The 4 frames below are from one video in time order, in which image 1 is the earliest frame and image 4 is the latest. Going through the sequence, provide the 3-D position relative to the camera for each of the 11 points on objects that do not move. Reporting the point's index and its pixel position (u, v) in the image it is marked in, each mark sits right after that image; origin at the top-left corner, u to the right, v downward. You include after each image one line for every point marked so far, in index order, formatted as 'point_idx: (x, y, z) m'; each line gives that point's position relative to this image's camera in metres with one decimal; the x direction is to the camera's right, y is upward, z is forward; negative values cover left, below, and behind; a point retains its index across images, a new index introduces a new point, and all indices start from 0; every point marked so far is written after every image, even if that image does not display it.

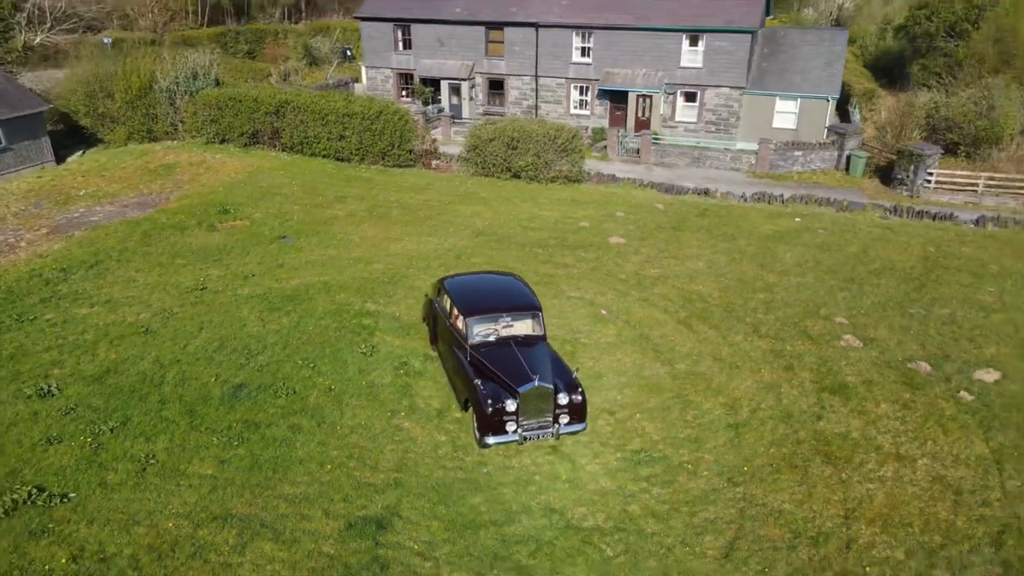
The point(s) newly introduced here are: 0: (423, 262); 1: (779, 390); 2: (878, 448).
0: (-2.1, +0.6, +17.4) m
1: (+4.4, -1.7, +12.4) m
2: (+5.3, -2.3, +10.9) m
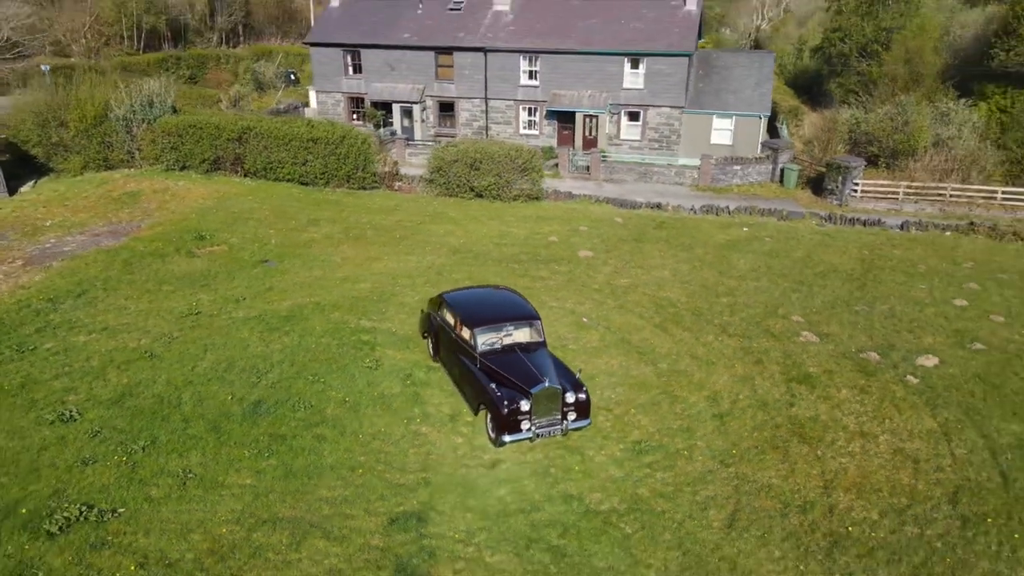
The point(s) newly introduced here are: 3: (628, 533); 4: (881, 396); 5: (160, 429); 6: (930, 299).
0: (-2.5, +0.2, +18.3) m
1: (+4.5, -1.7, +13.8) m
2: (+5.5, -2.3, +12.4) m
3: (+1.6, -3.3, +10.0) m
4: (+6.6, -1.9, +13.4) m
5: (-5.6, -2.2, +12.0) m
6: (+9.8, -0.2, +17.6) m
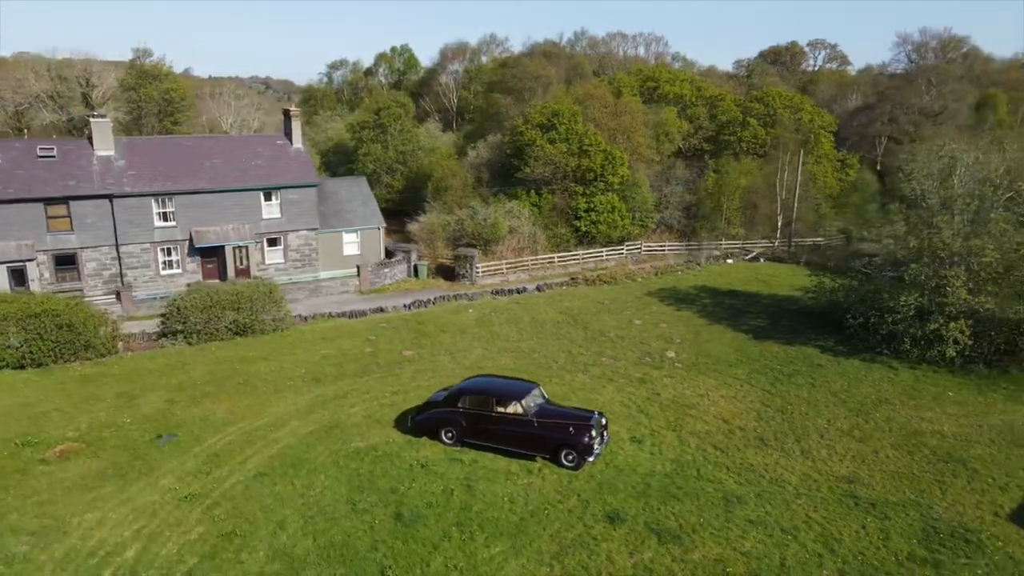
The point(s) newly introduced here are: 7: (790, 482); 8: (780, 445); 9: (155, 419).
0: (-5.1, -3.2, +20.1) m
1: (+3.2, -3.0, +21.7) m
2: (+5.1, -3.0, +21.4) m
3: (+4.1, -4.2, +16.9) m
4: (+5.1, -2.7, +22.8) m
5: (-2.5, -4.8, +13.4) m
6: (+4.1, -1.4, +28.1) m
7: (+6.1, -4.2, +16.5) m
8: (+6.5, -3.8, +18.3) m
9: (-9.2, -3.4, +19.3) m
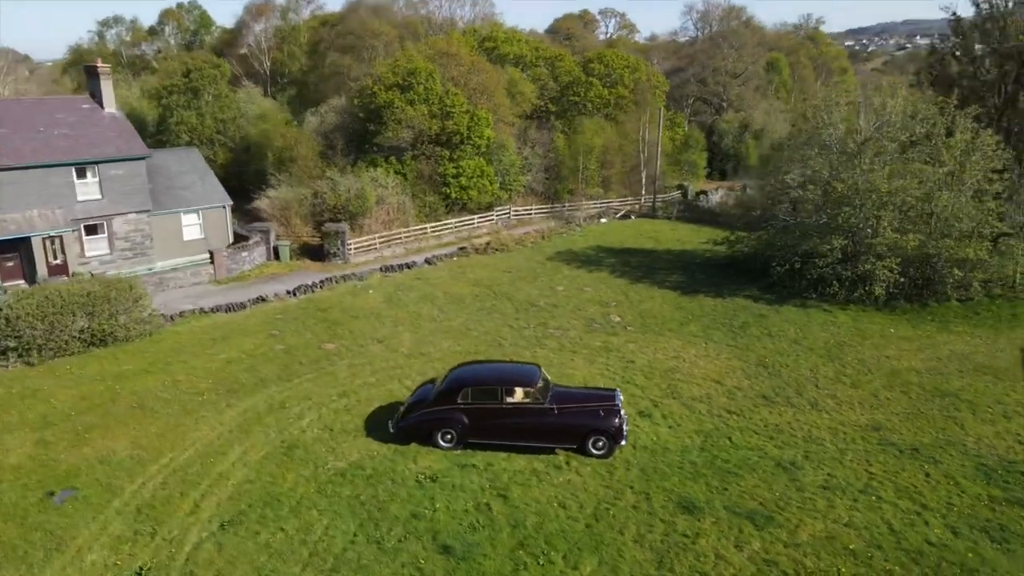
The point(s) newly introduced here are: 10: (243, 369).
0: (-5.4, -2.9, +16.0) m
1: (+2.2, -1.9, +19.8) m
2: (+4.0, -1.9, +20.0) m
3: (+4.5, -3.2, +15.5) m
4: (+3.6, -1.5, +21.3) m
5: (-0.9, -4.5, +10.3) m
6: (+1.1, -0.1, +26.1) m
7: (+6.5, -3.1, +15.6) m
8: (+6.3, -2.6, +17.4) m
9: (-9.0, -3.4, +14.1) m
10: (-6.8, -2.1, +18.9) m
